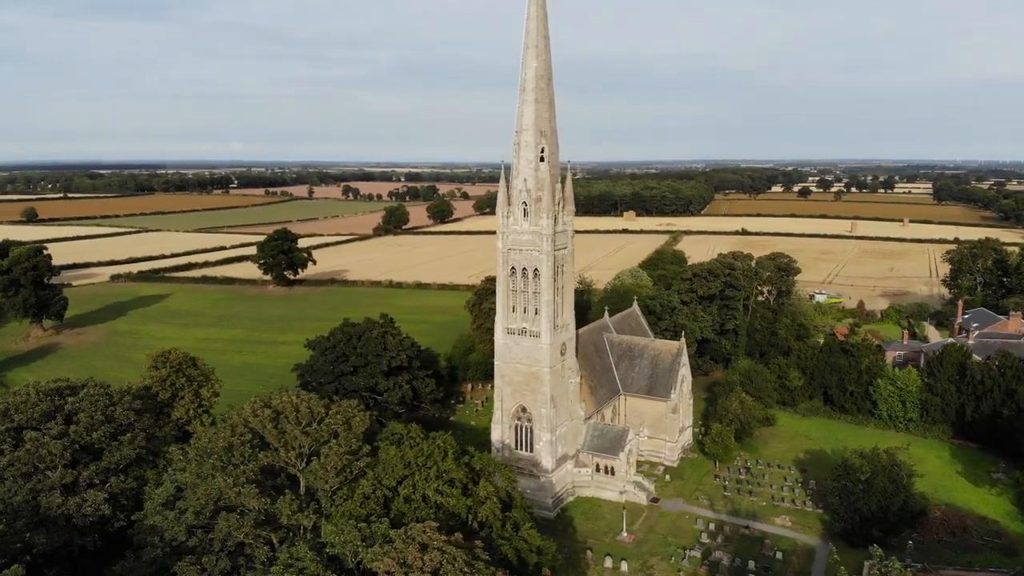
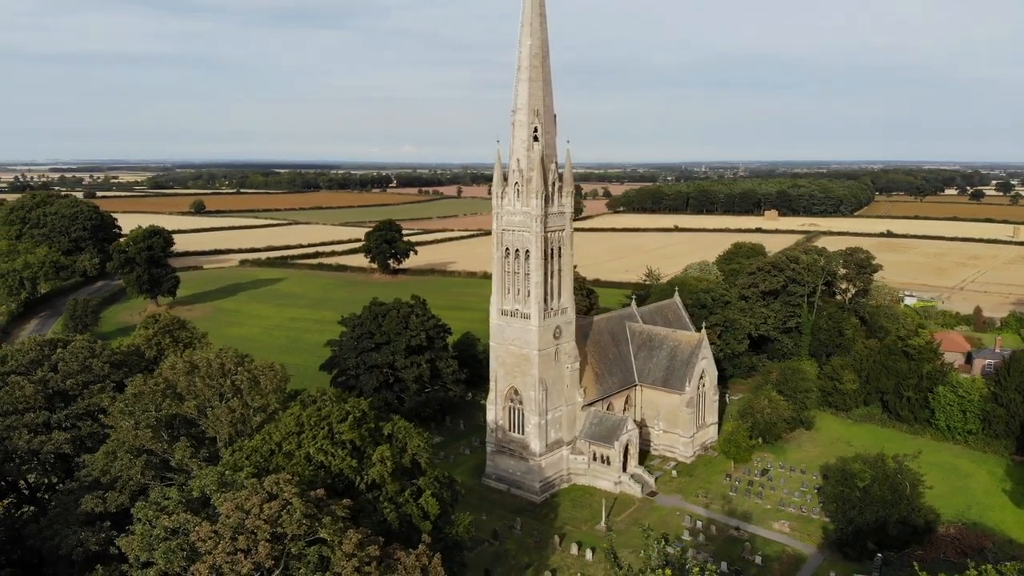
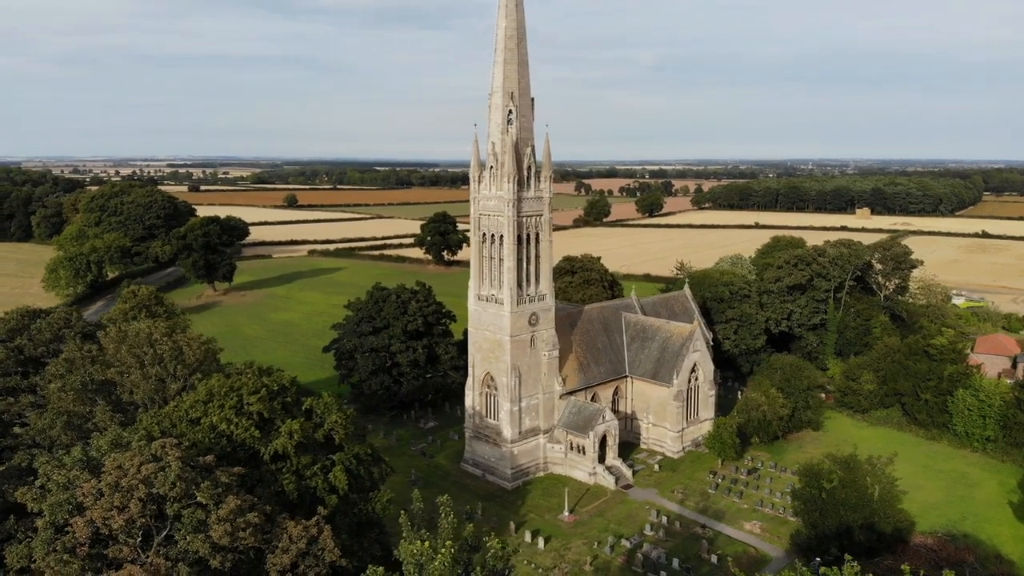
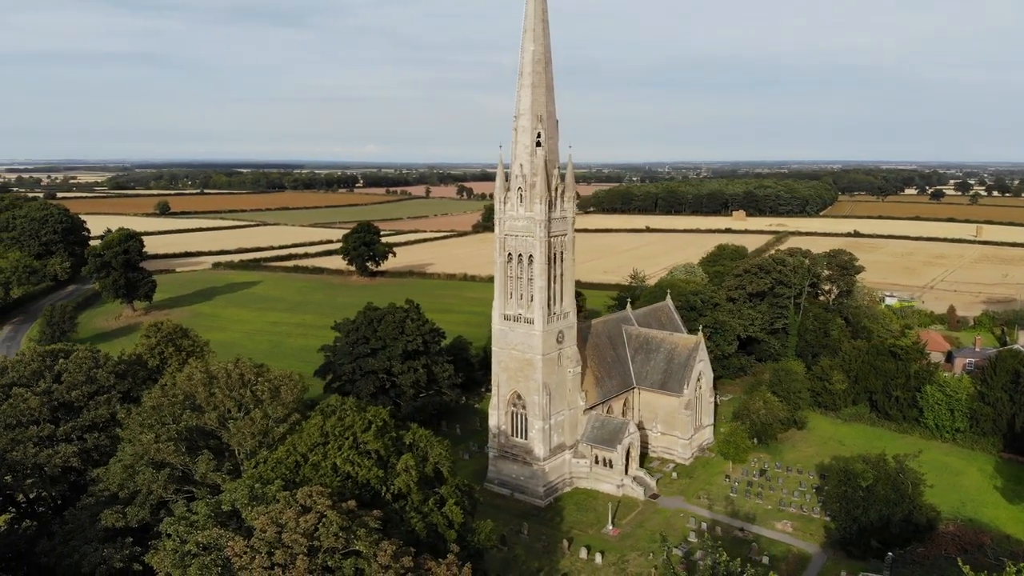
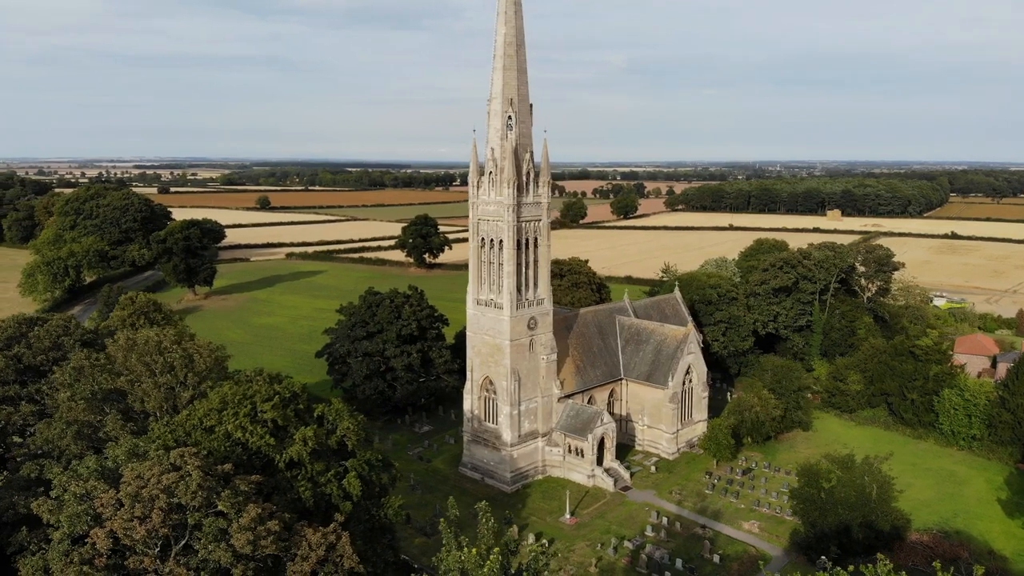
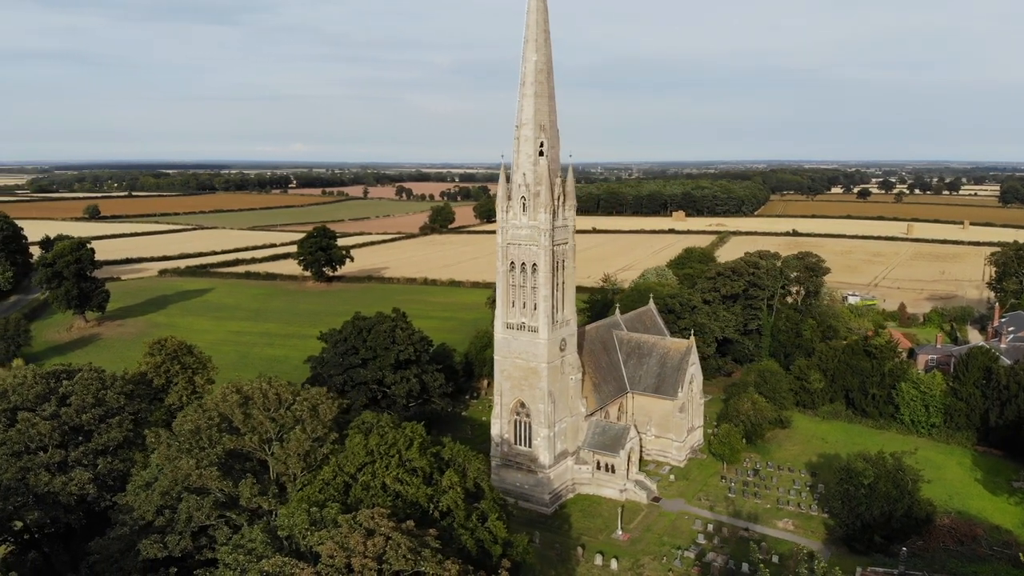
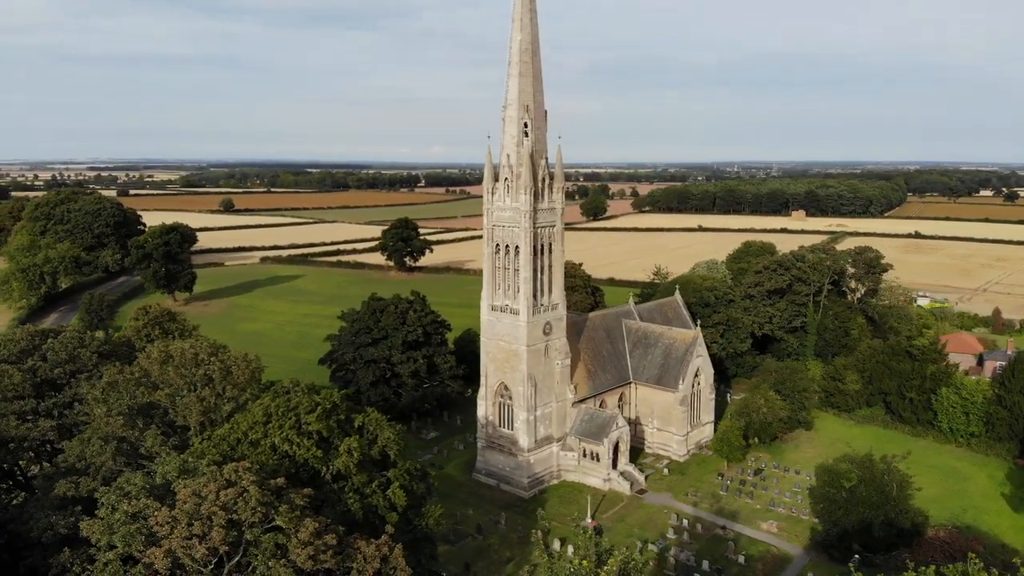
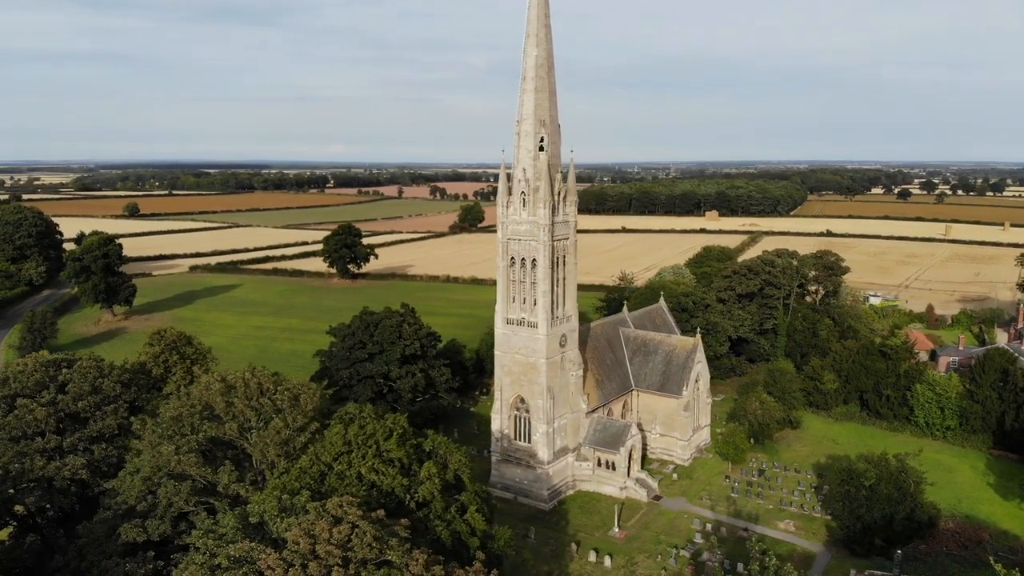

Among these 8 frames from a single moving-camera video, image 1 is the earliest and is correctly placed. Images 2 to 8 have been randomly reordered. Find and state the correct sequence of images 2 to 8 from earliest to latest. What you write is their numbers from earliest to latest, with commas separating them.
6, 8, 4, 2, 7, 5, 3
